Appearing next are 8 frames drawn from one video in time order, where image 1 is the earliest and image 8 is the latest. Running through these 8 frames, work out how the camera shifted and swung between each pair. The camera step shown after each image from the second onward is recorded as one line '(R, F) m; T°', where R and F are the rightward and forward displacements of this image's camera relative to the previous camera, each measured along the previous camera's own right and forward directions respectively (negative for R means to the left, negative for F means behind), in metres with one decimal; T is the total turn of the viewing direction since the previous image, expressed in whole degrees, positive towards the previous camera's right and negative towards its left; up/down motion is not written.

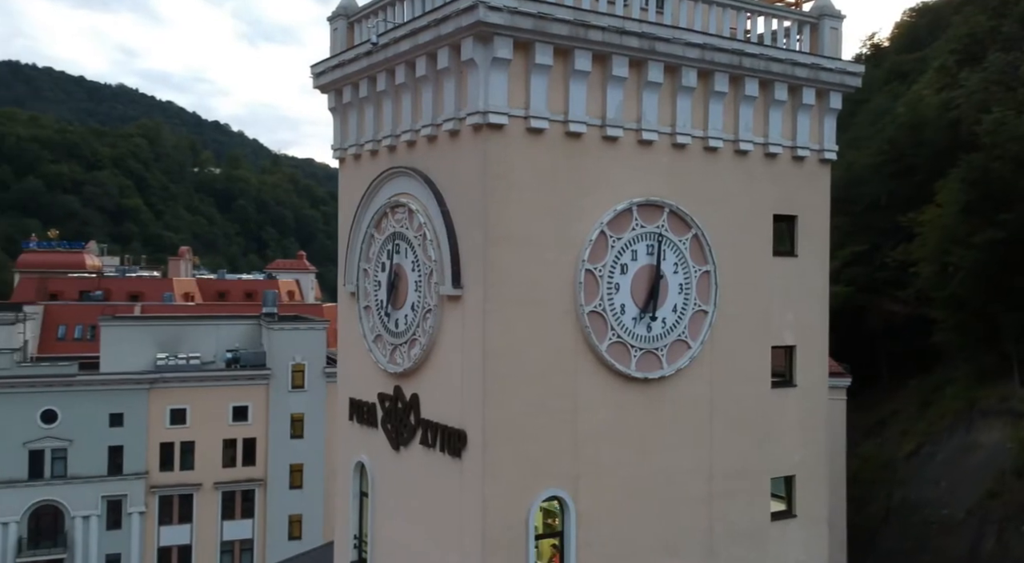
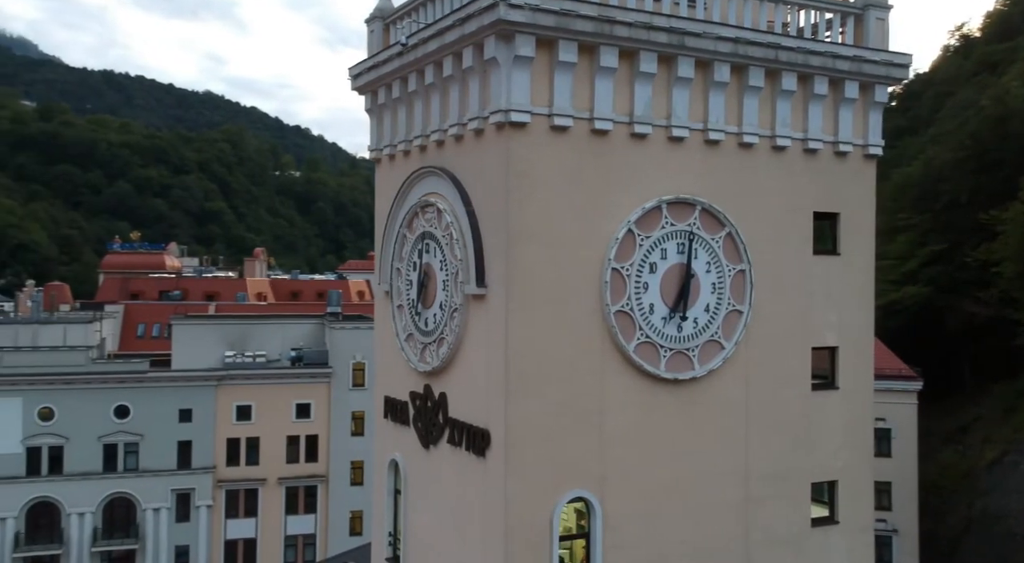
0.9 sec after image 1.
(+1.1, +0.1) m; -7°
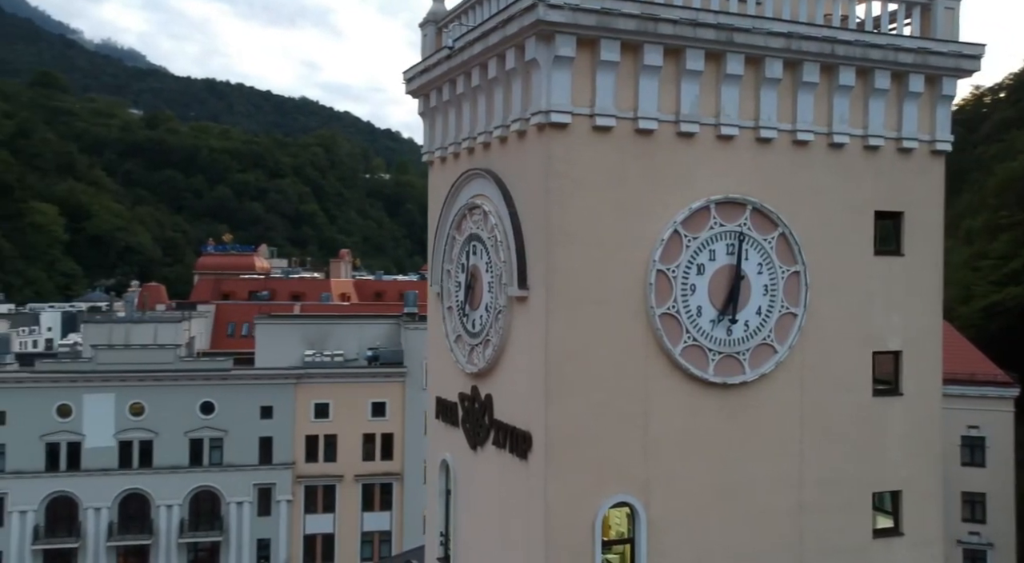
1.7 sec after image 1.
(+1.0, +0.1) m; -7°
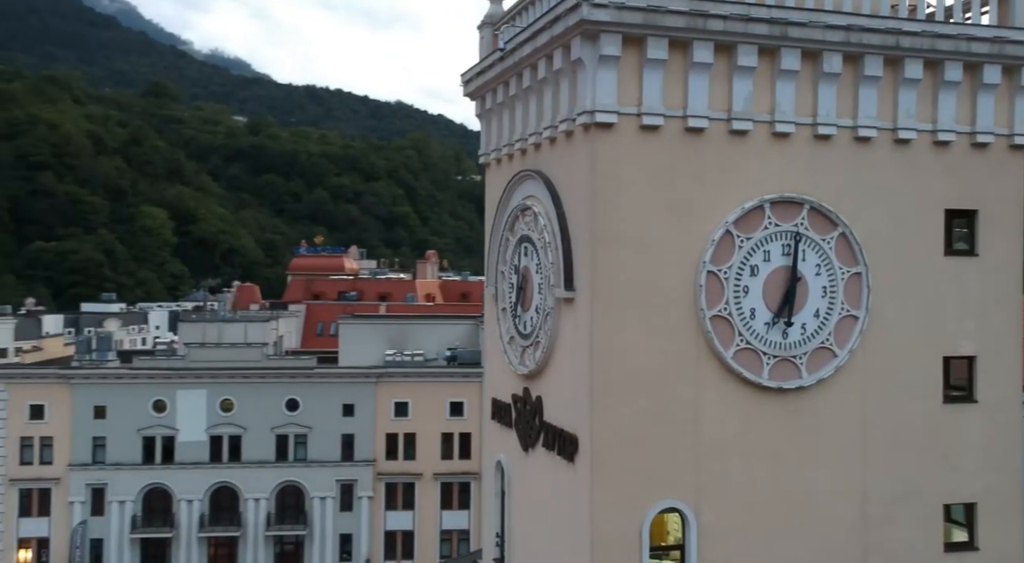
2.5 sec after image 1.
(+1.0, +0.1) m; -7°
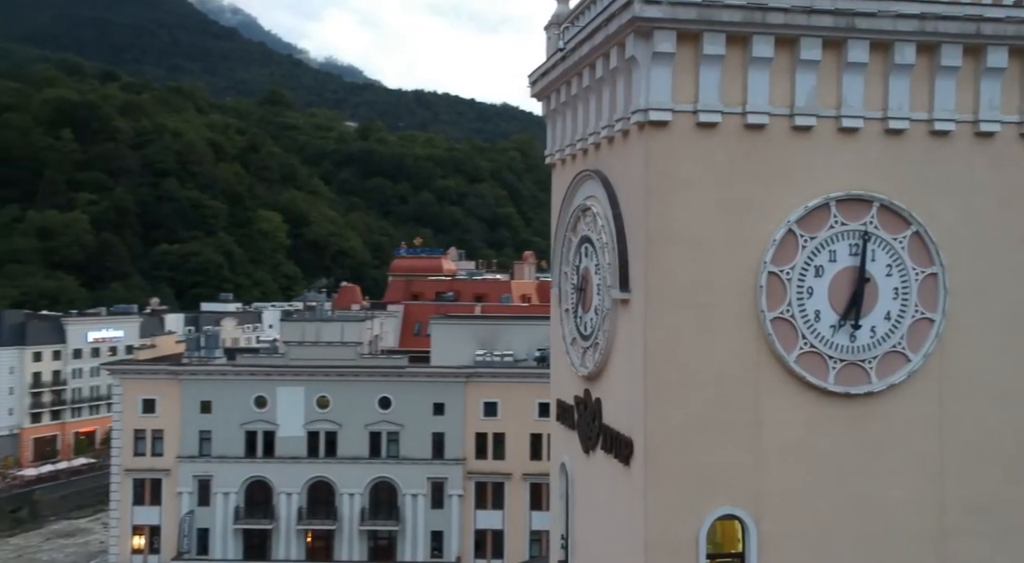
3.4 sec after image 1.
(+1.0, +0.1) m; -8°
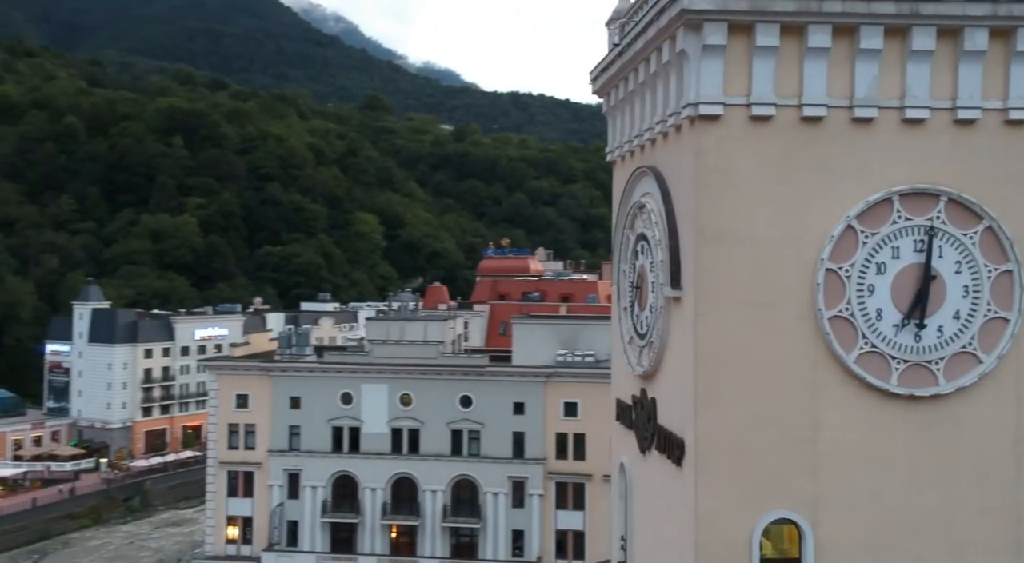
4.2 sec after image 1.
(+0.9, +0.1) m; -7°
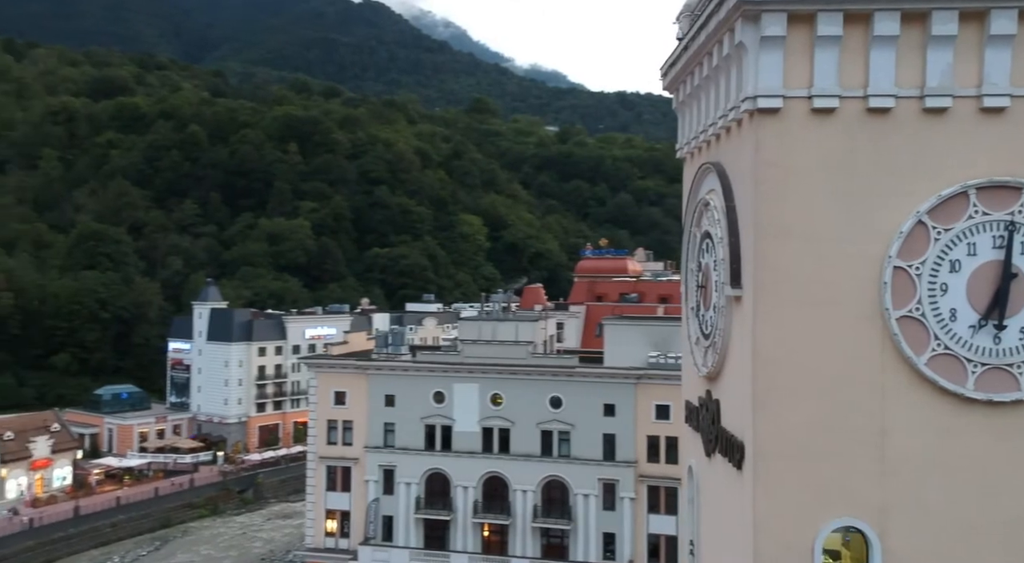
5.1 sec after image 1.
(+0.9, +0.1) m; -8°
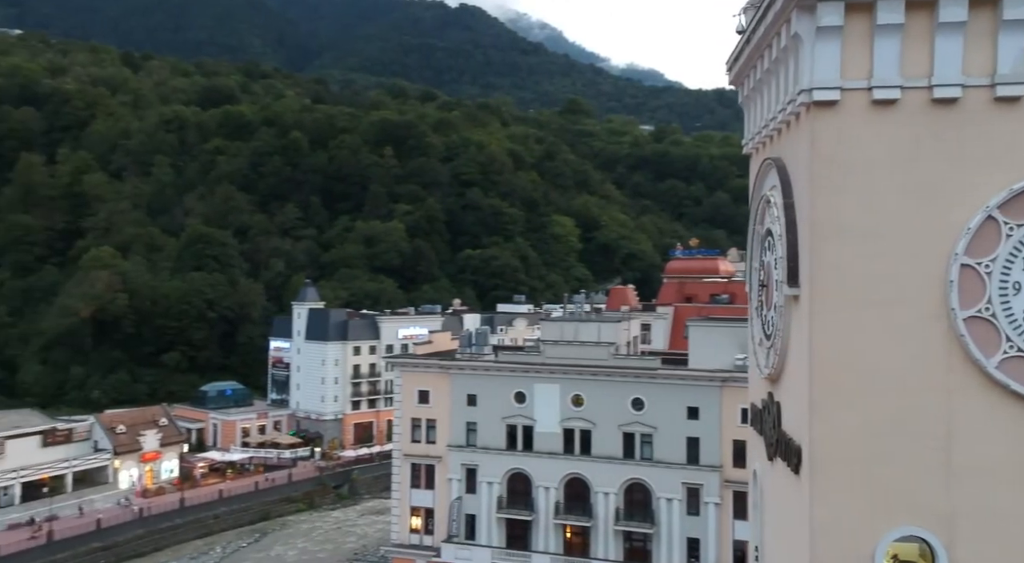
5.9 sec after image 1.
(+0.8, +0.1) m; -7°
